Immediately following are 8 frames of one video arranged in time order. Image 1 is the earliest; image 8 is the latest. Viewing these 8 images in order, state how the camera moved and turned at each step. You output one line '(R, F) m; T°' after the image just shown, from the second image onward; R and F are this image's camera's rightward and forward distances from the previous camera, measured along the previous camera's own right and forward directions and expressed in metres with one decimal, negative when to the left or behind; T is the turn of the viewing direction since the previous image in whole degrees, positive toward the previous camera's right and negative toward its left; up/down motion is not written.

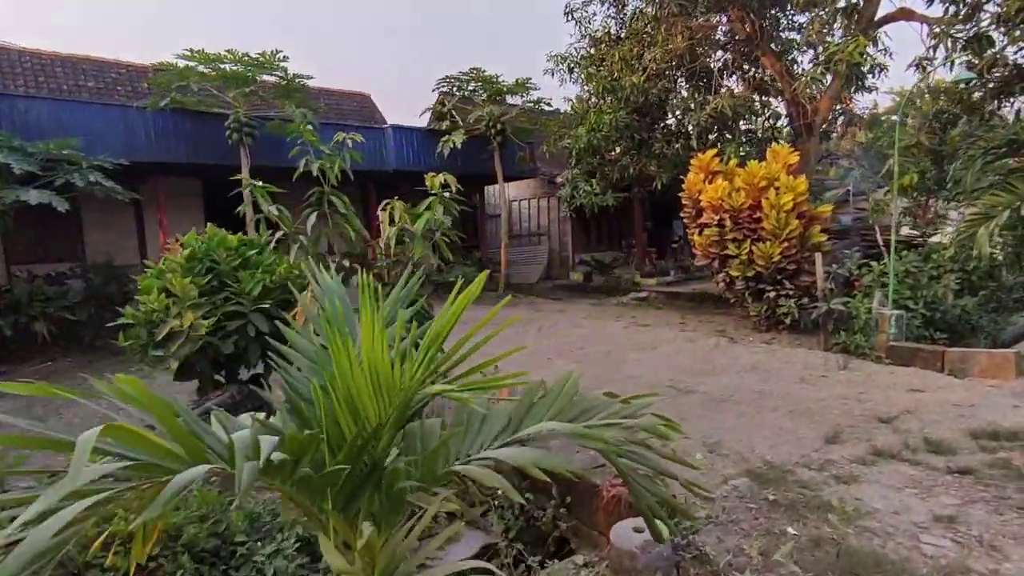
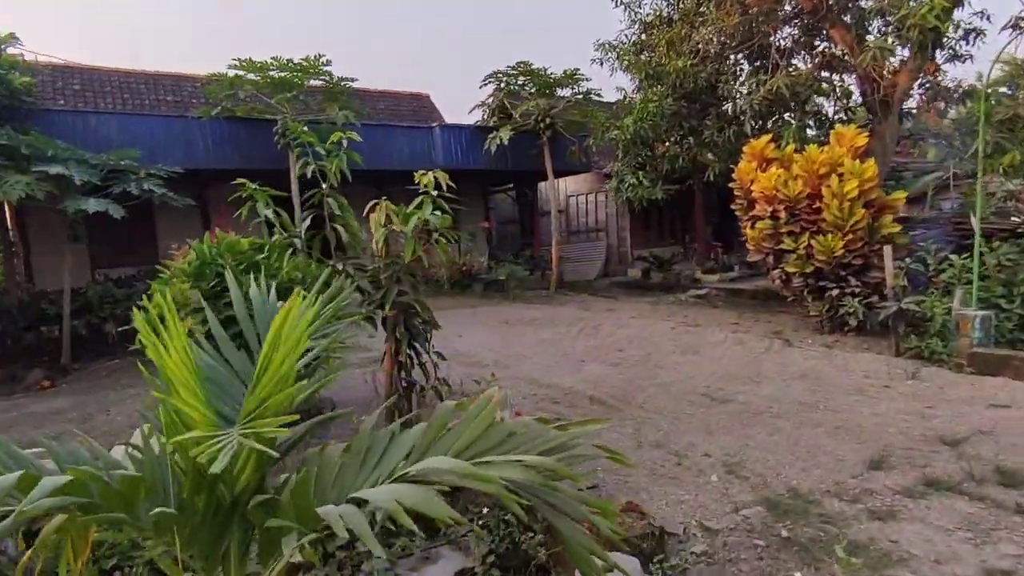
(+0.4, +0.2) m; -7°
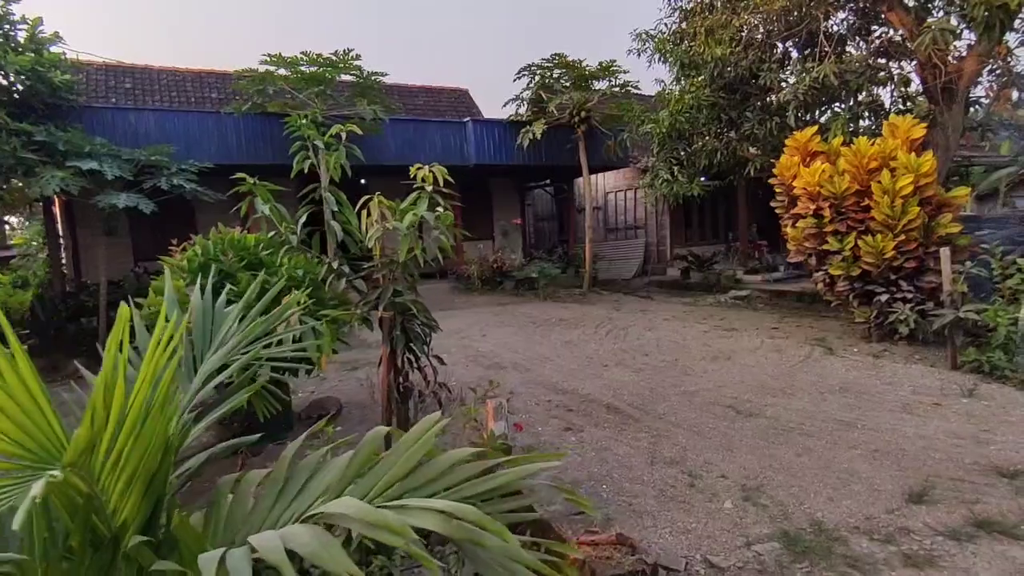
(+0.2, +0.2) m; -4°
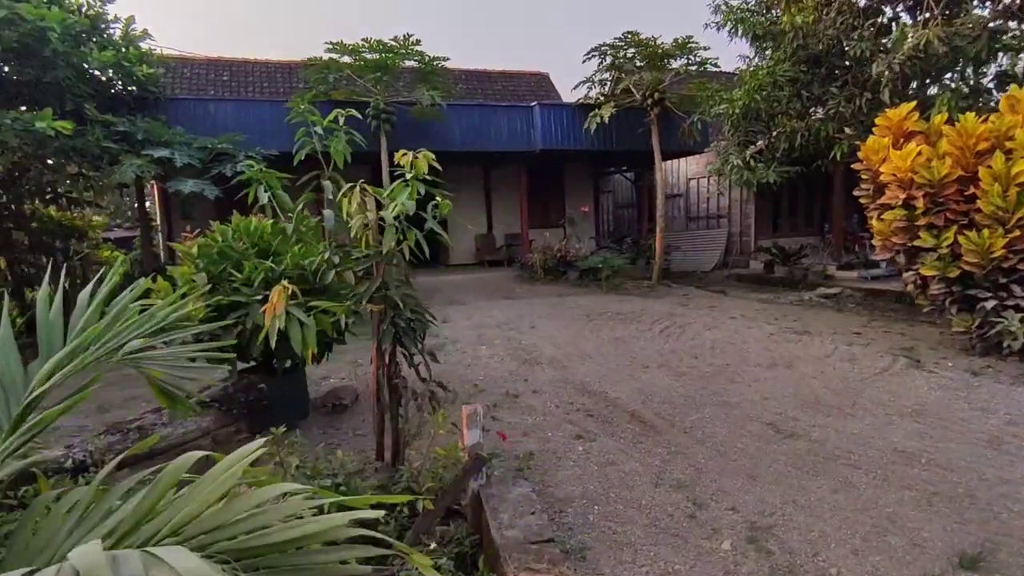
(+0.5, +0.3) m; -9°
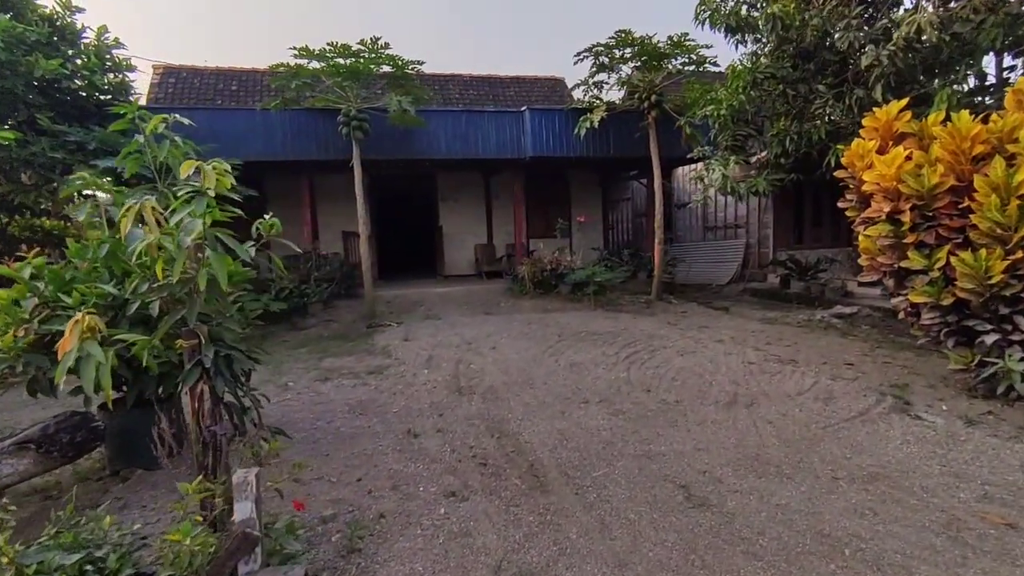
(+0.9, +0.5) m; -4°
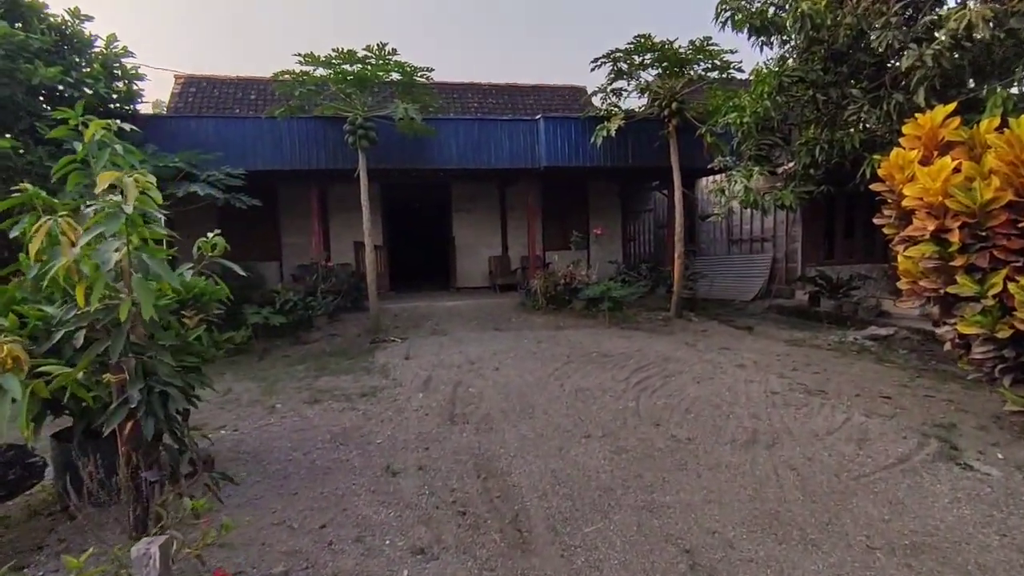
(+0.2, +0.4) m; -3°
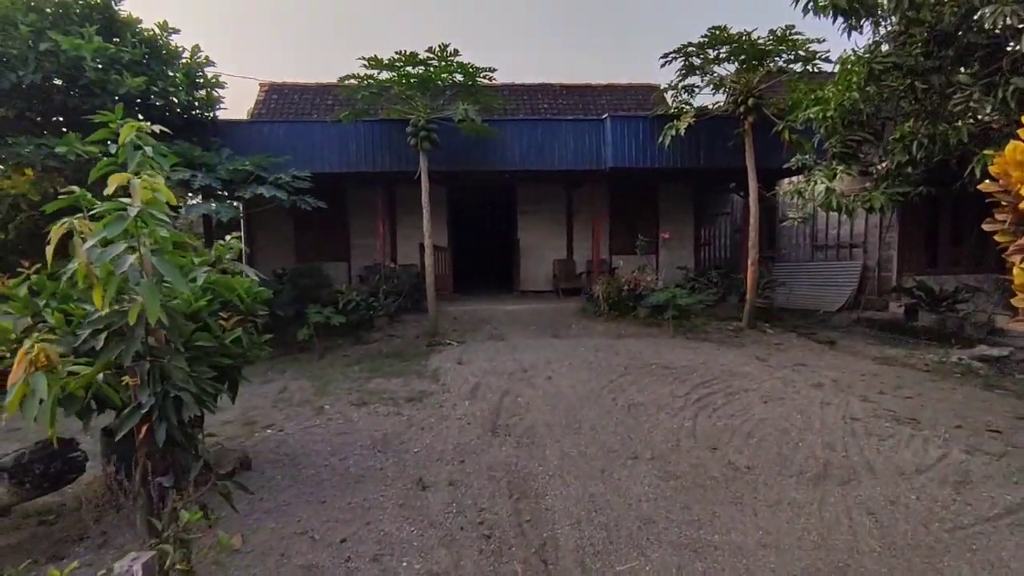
(+0.2, +0.2) m; -7°
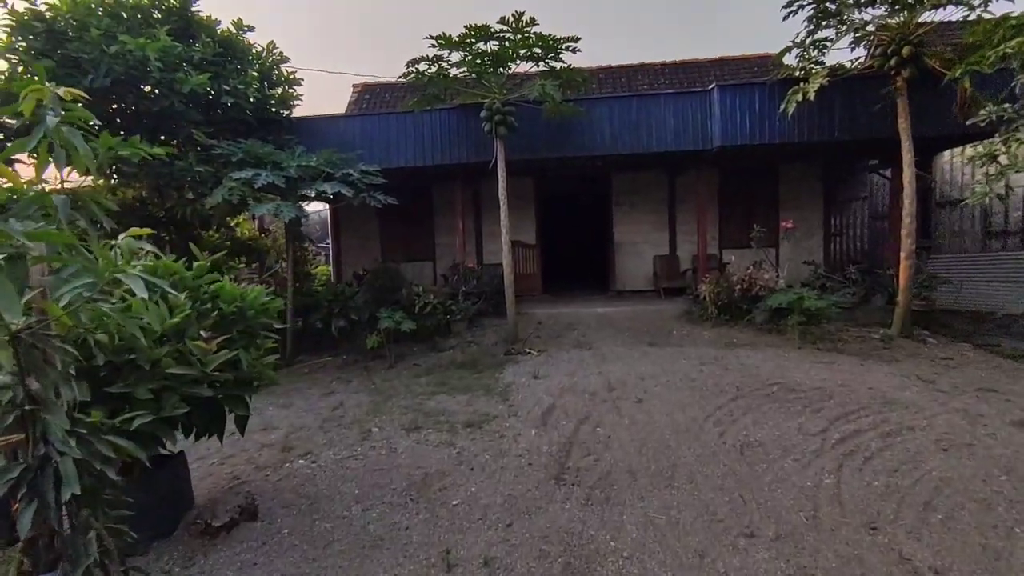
(+0.2, +0.9) m; -11°
